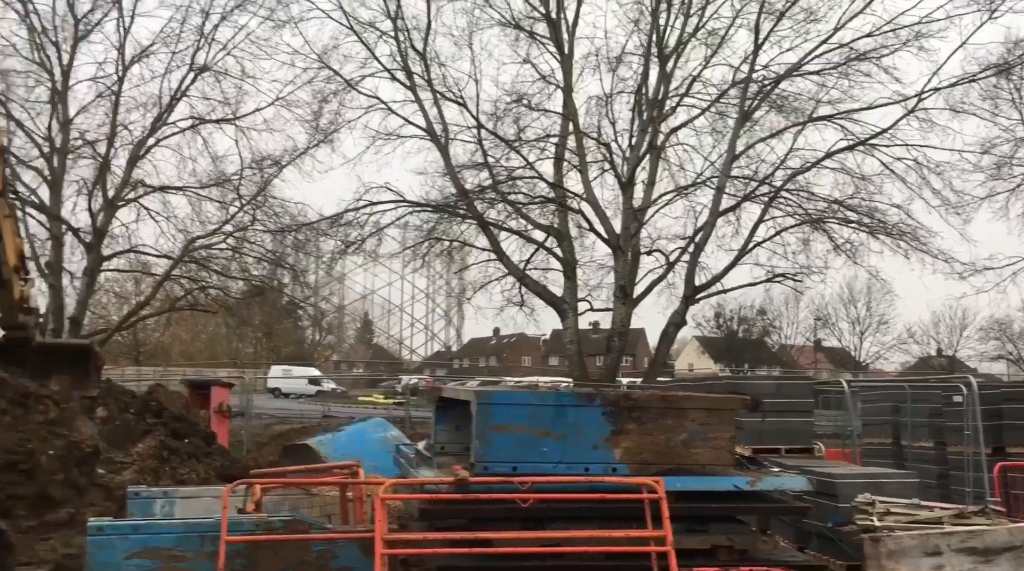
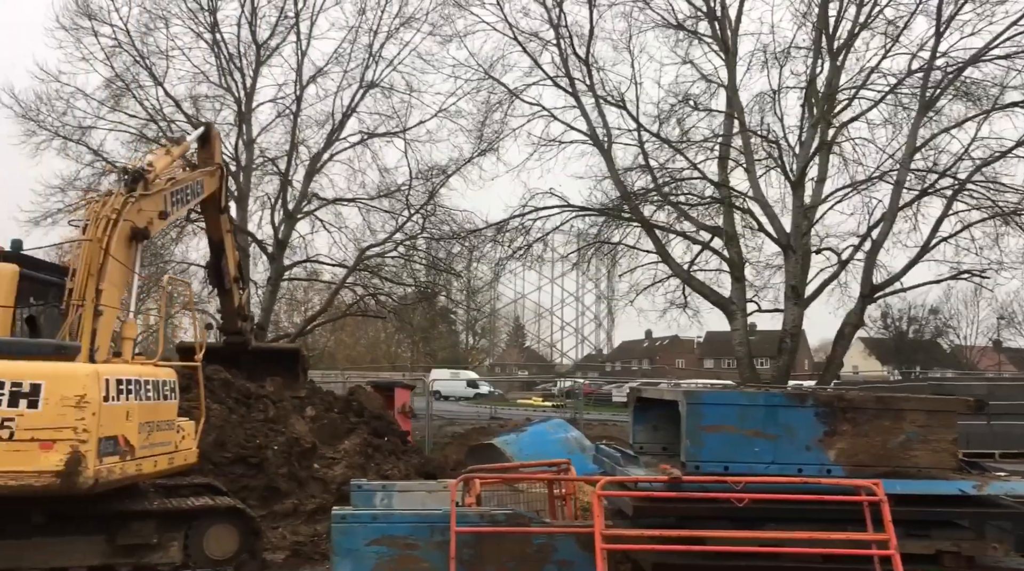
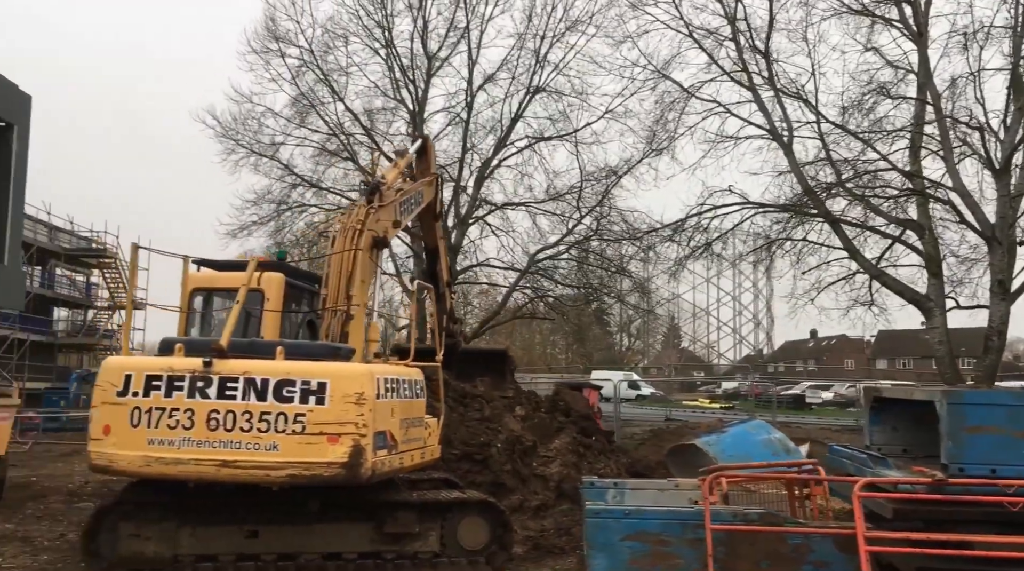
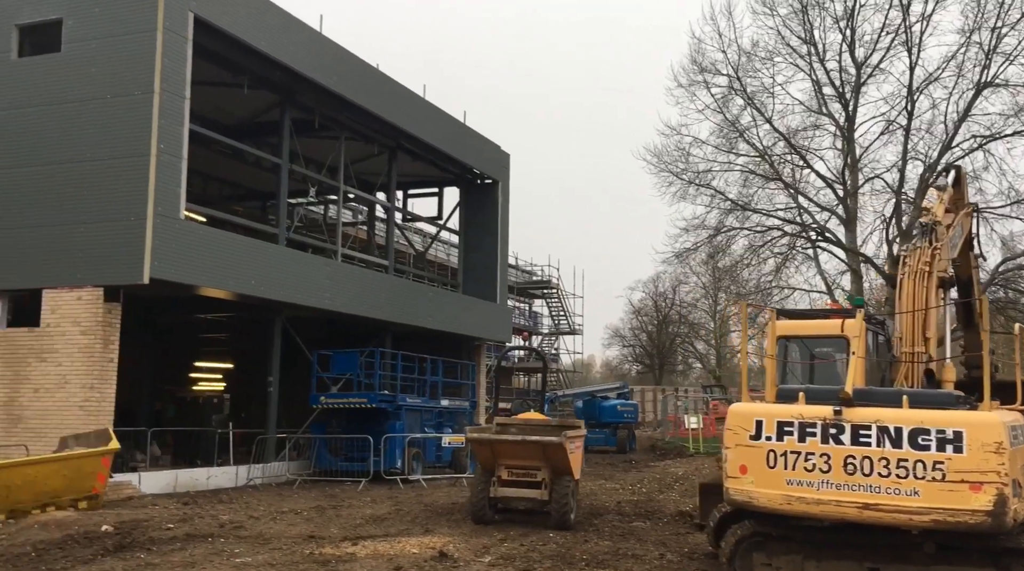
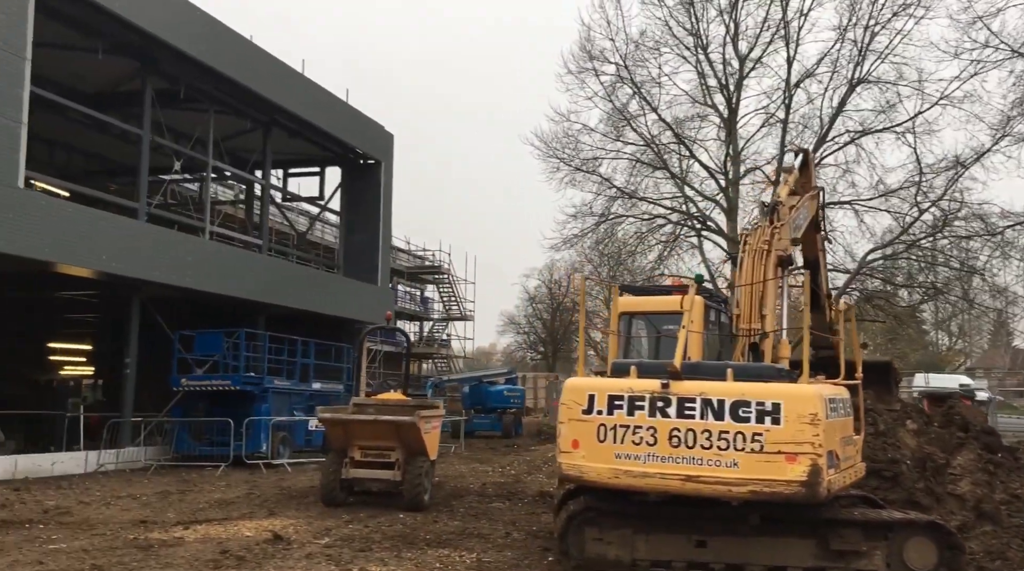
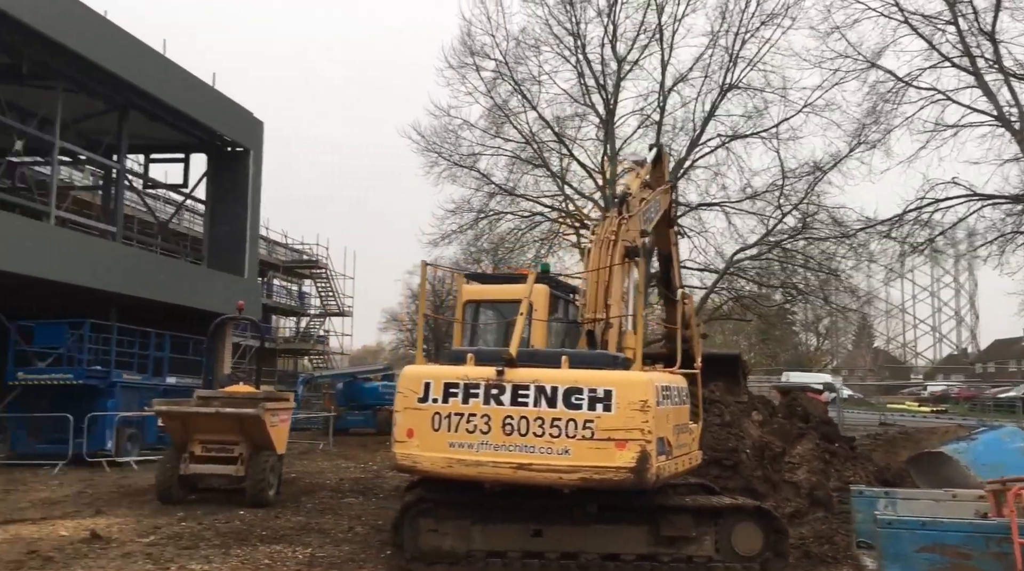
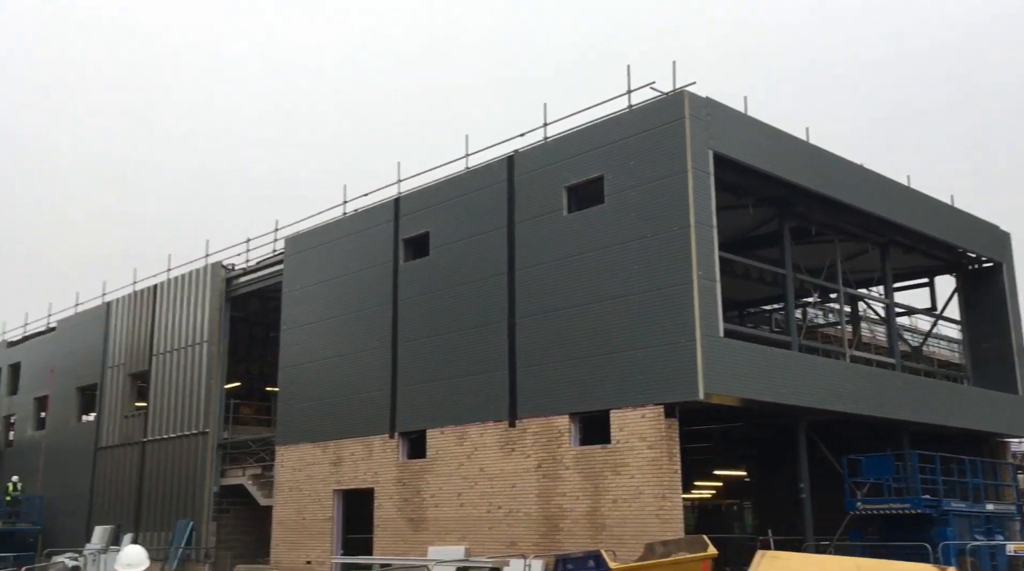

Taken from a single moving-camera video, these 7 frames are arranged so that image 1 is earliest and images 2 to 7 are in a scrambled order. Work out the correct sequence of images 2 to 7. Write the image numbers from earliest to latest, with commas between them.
2, 3, 6, 5, 4, 7
